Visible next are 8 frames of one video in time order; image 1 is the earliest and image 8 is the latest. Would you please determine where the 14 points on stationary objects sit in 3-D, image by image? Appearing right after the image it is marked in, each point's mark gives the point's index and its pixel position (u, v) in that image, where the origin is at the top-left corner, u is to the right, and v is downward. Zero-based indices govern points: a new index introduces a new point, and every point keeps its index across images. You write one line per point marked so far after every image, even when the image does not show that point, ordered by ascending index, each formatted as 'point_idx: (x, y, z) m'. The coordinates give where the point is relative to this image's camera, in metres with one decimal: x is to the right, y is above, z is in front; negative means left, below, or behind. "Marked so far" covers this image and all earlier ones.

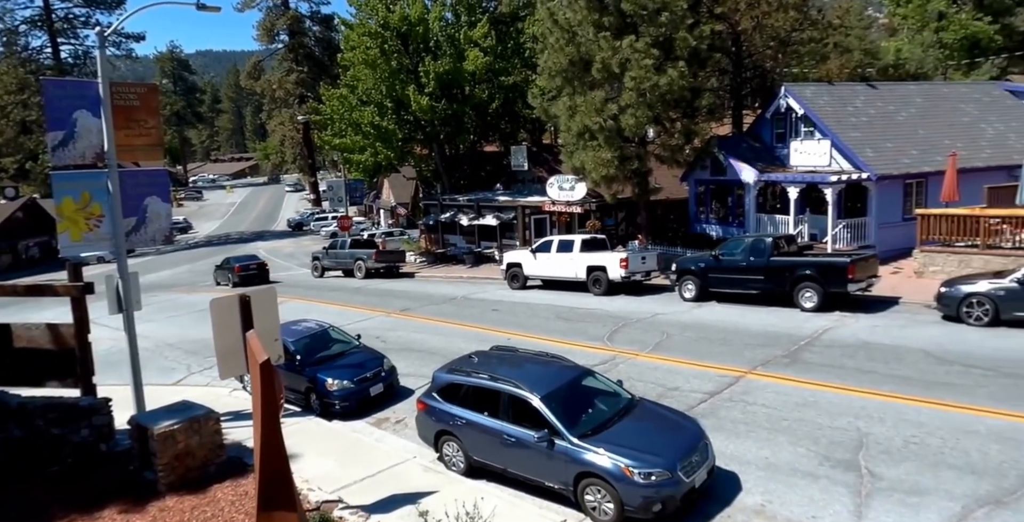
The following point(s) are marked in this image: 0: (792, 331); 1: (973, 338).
0: (+7.6, -1.9, +19.2) m
1: (+11.5, -1.9, +17.6) m
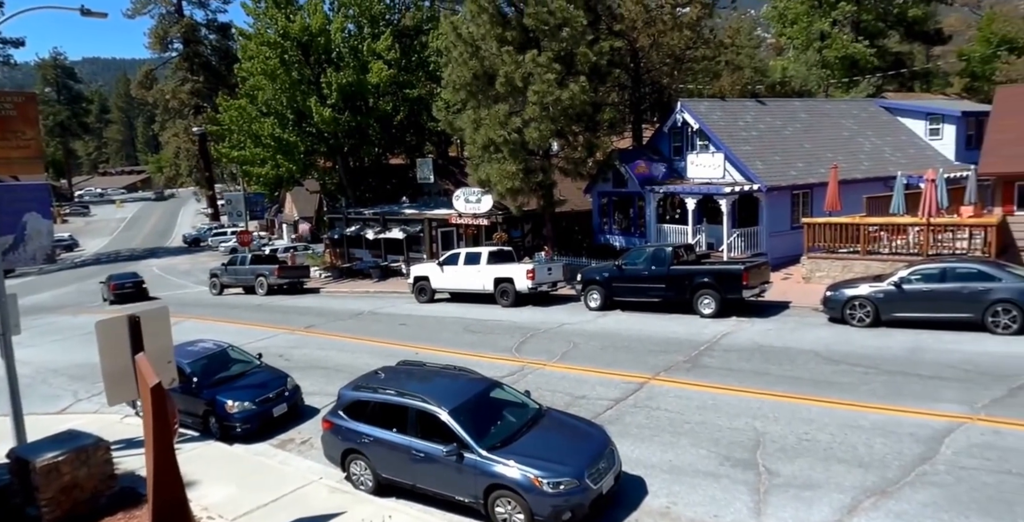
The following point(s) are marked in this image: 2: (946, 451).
0: (+5.1, -2.1, +19.9) m
1: (+9.1, -2.0, +18.7) m
2: (+6.8, -3.0, +11.1) m
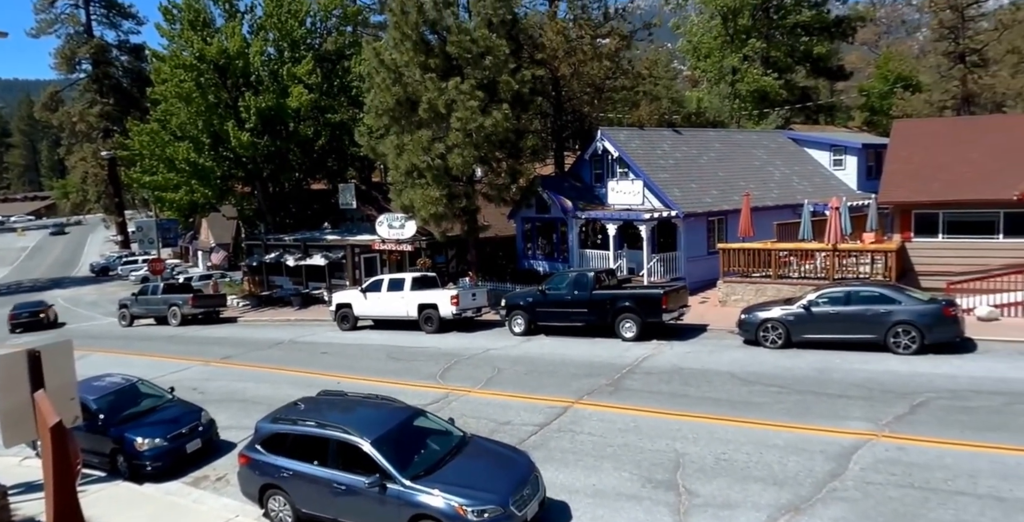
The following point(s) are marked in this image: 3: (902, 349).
0: (+2.9, -2.8, +20.1) m
1: (+7.0, -2.6, +19.3) m
2: (+5.5, -3.3, +11.6) m
3: (+10.2, -2.3, +18.5) m
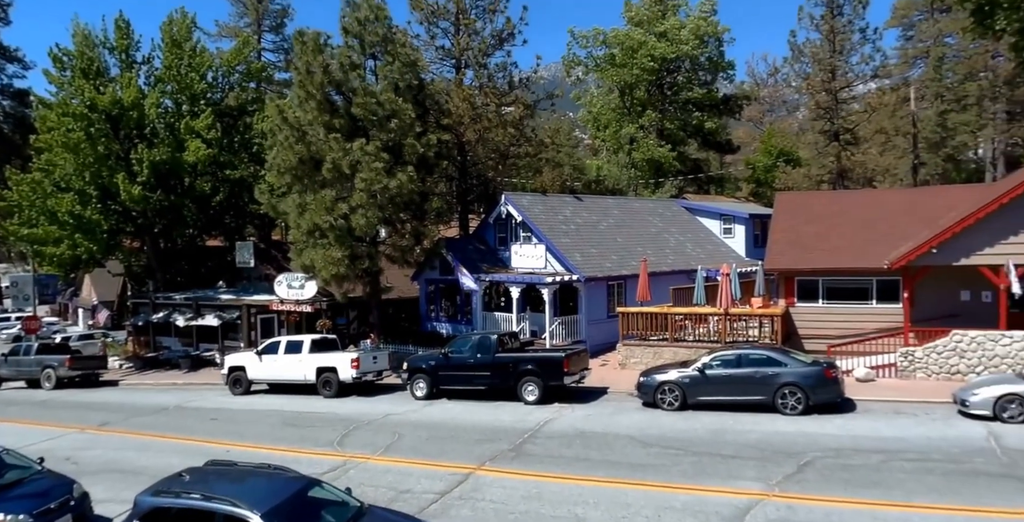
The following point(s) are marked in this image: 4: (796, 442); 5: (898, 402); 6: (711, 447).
0: (+0.2, -4.6, +20.0) m
1: (+4.3, -4.4, +19.7) m
2: (+3.7, -4.5, +11.8) m
3: (+7.6, -4.1, +19.4) m
4: (+6.8, -4.3, +17.0) m
5: (+10.6, -3.8, +19.4) m
6: (+4.8, -4.4, +17.0) m
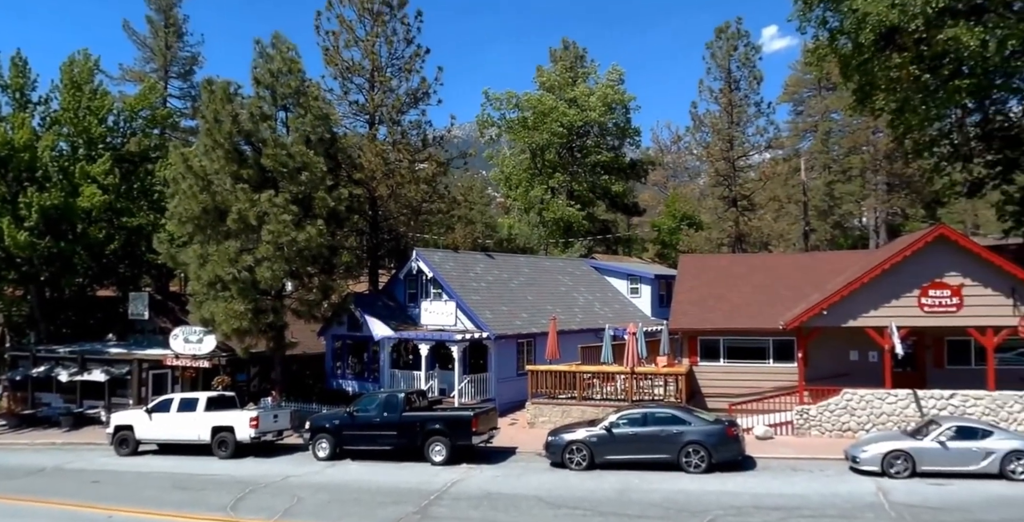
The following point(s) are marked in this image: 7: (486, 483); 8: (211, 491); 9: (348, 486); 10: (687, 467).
0: (-2.5, -6.2, +19.5) m
1: (+1.7, -6.1, +19.6) m
2: (+2.0, -5.6, +11.7) m
3: (+5.0, -5.8, +19.7) m
4: (+4.5, -5.8, +17.3) m
5: (+8.0, -5.6, +20.0) m
6: (+2.5, -5.9, +17.0) m
7: (-0.7, -6.1, +19.7) m
8: (-8.3, -6.3, +19.5) m
9: (-4.6, -6.3, +19.8) m
10: (+4.8, -5.7, +19.7) m
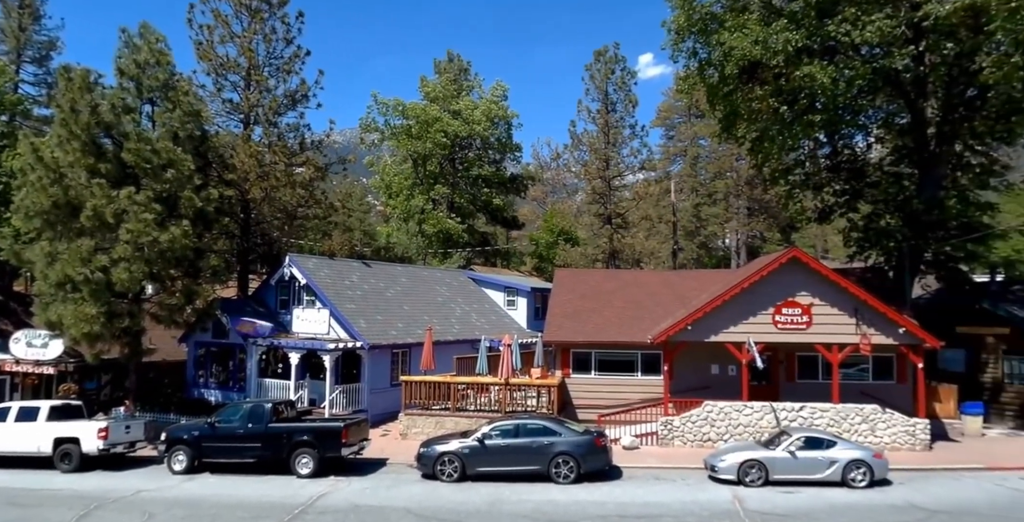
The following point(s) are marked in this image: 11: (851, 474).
0: (-6.0, -6.3, +18.8) m
1: (-1.9, -6.3, +19.5) m
2: (-0.6, -5.6, +11.7) m
3: (+1.3, -6.1, +20.0) m
4: (+1.2, -6.1, +17.5) m
5: (+4.2, -6.0, +20.8) m
6: (-0.8, -6.1, +17.0) m
7: (-4.4, -6.3, +19.2) m
8: (-11.8, -6.2, +18.0) m
9: (-8.2, -6.3, +18.8) m
10: (+1.1, -6.1, +20.0) m
11: (+8.8, -5.5, +18.5) m
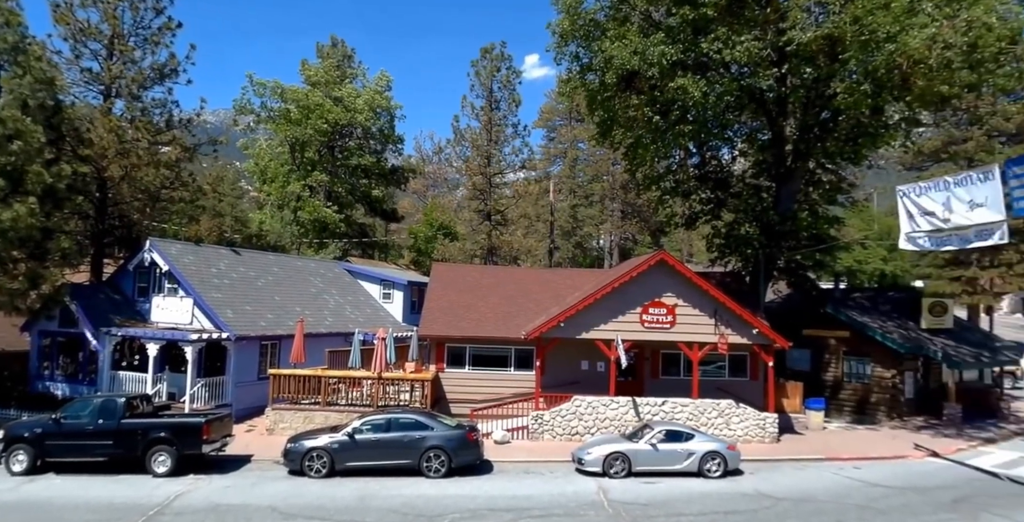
0: (-9.4, -5.9, +17.7) m
1: (-5.5, -6.1, +19.0) m
2: (-2.9, -5.5, +11.5) m
3: (-2.4, -5.9, +20.0) m
4: (-2.1, -6.0, +17.6) m
5: (+0.4, -6.0, +21.2) m
6: (-4.0, -5.9, +16.7) m
7: (-7.8, -5.9, +18.4) m
8: (-15.0, -5.7, +16.0) m
9: (-11.6, -5.8, +17.4) m
10: (-2.5, -5.9, +20.0) m
11: (+5.3, -5.7, +19.7) m
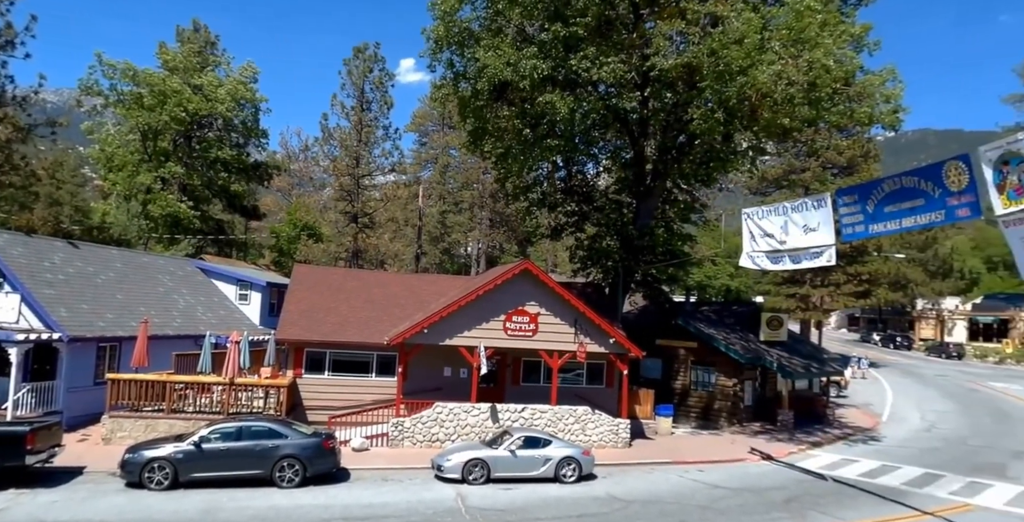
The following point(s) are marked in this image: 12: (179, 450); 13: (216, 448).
0: (-12.8, -5.6, +15.7) m
1: (-9.2, -6.0, +17.7) m
2: (-5.3, -5.4, +10.8) m
3: (-6.3, -6.0, +19.3) m
4: (-5.6, -6.0, +16.9) m
5: (-3.7, -6.1, +20.9) m
6: (-7.3, -5.8, +15.7) m
7: (-11.4, -5.8, +16.7) m
8: (-18.0, -5.2, +13.1) m
9: (-14.9, -5.5, +15.1) m
10: (-6.4, -5.9, +19.2) m
11: (+1.4, -5.9, +20.3) m
12: (-9.0, -5.0, +18.9) m
13: (-8.1, -5.0, +19.0) m
